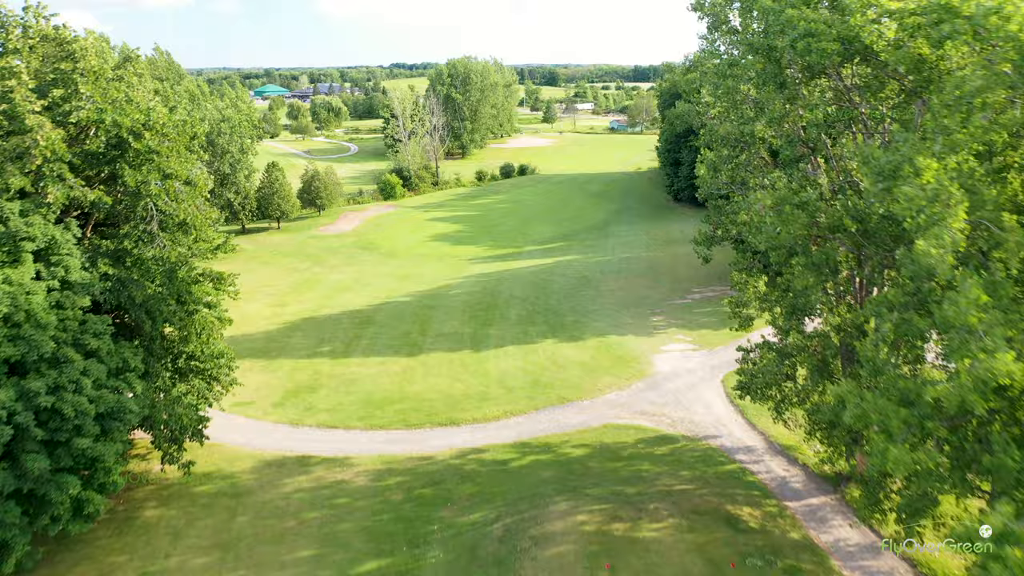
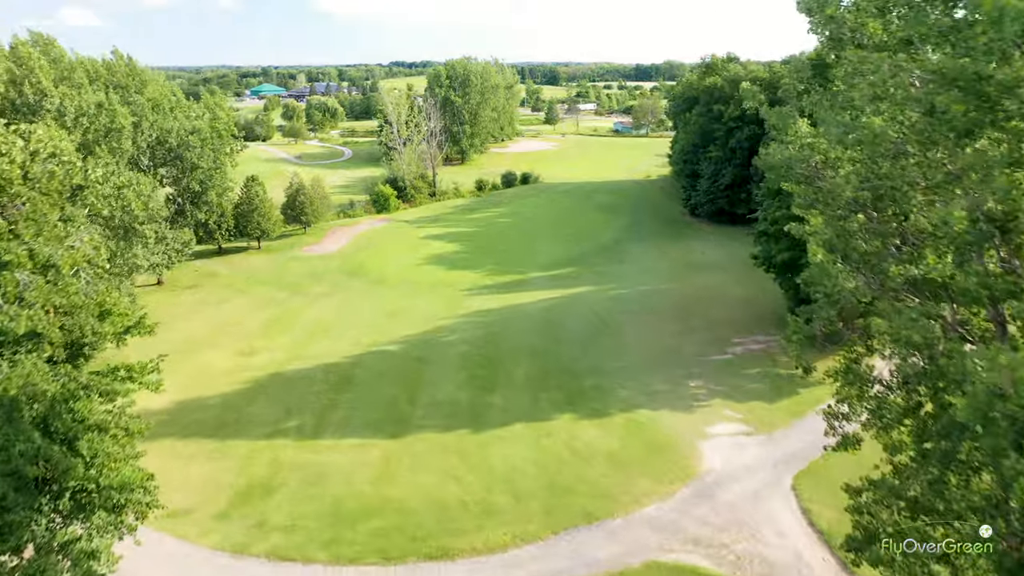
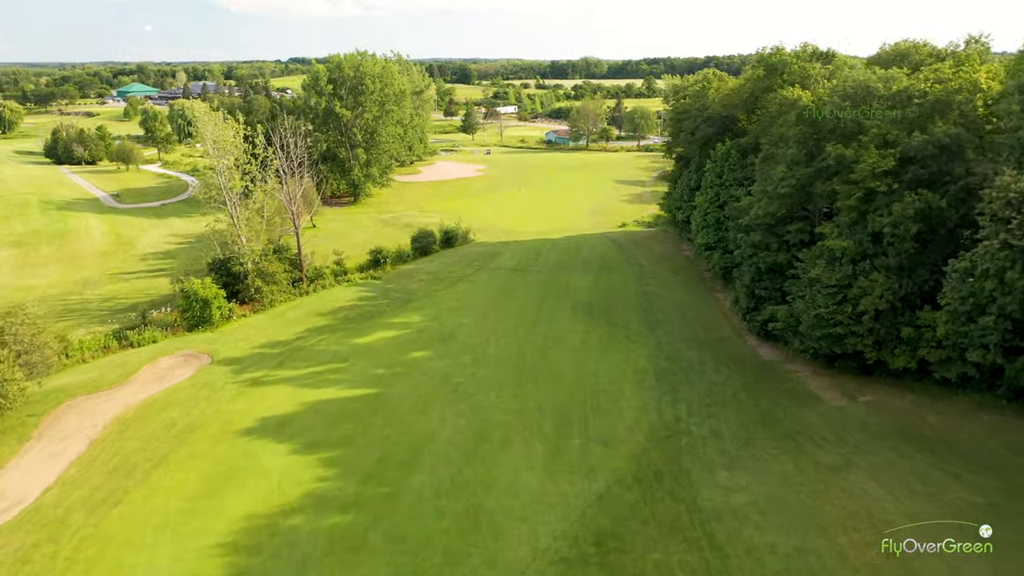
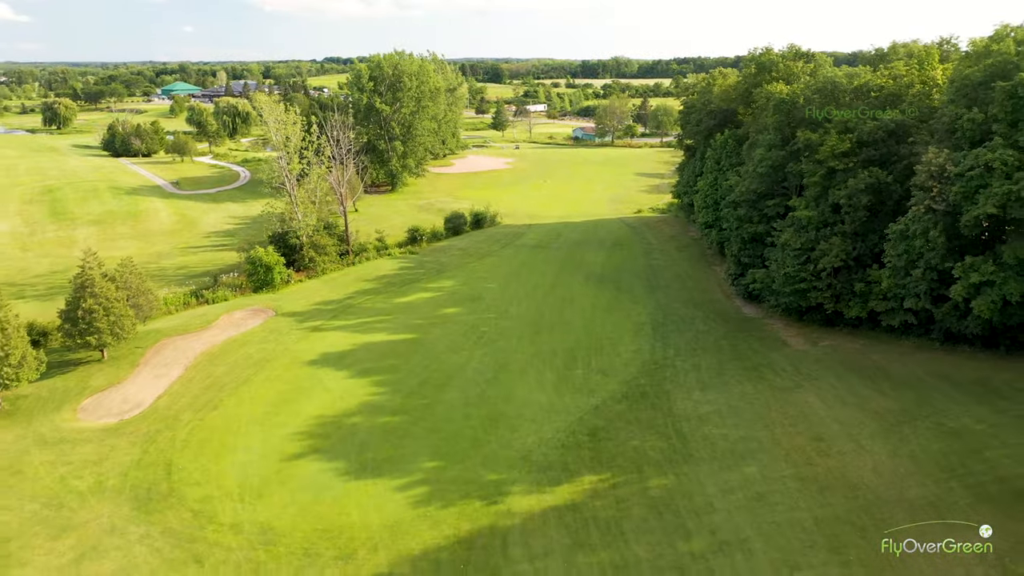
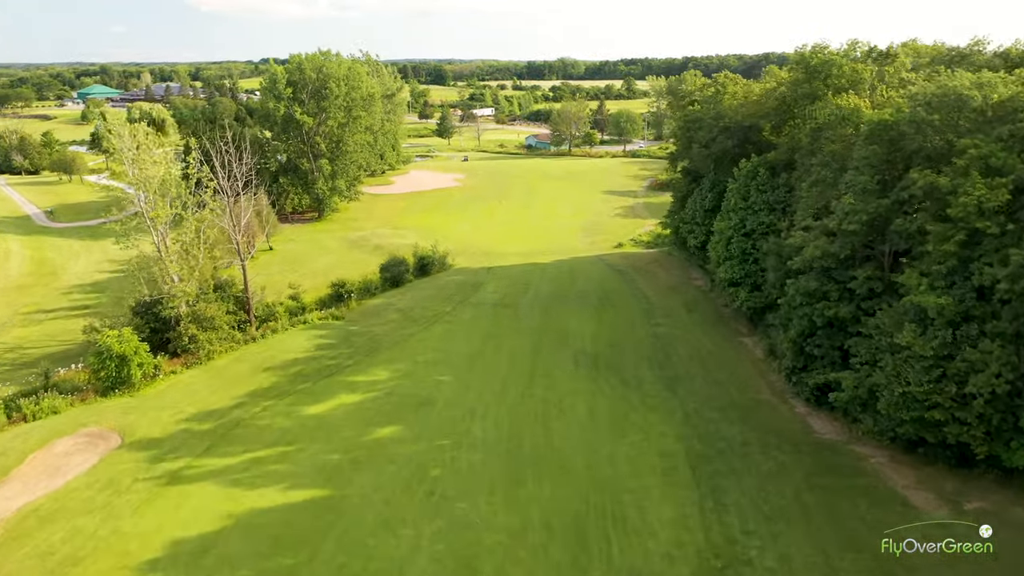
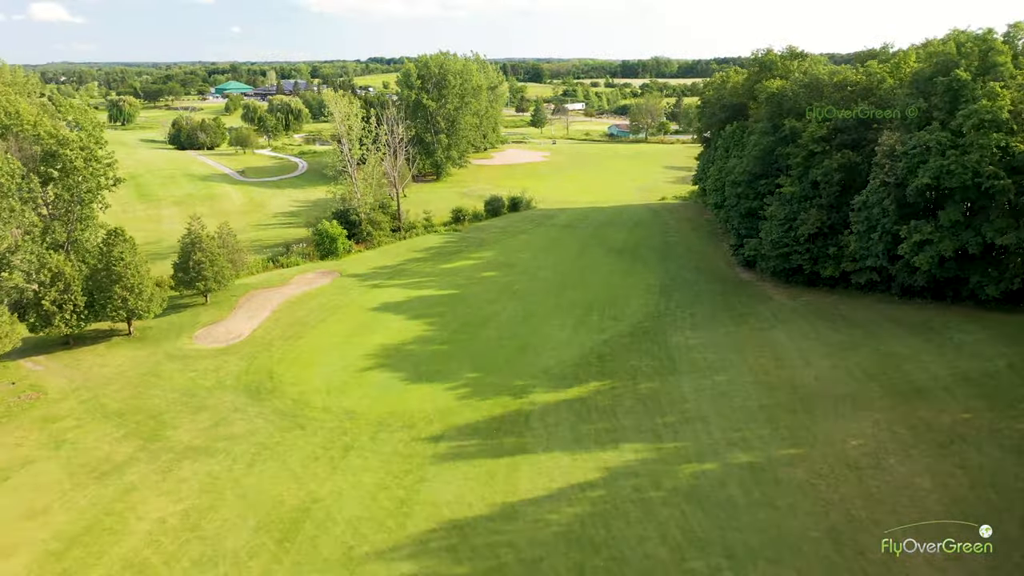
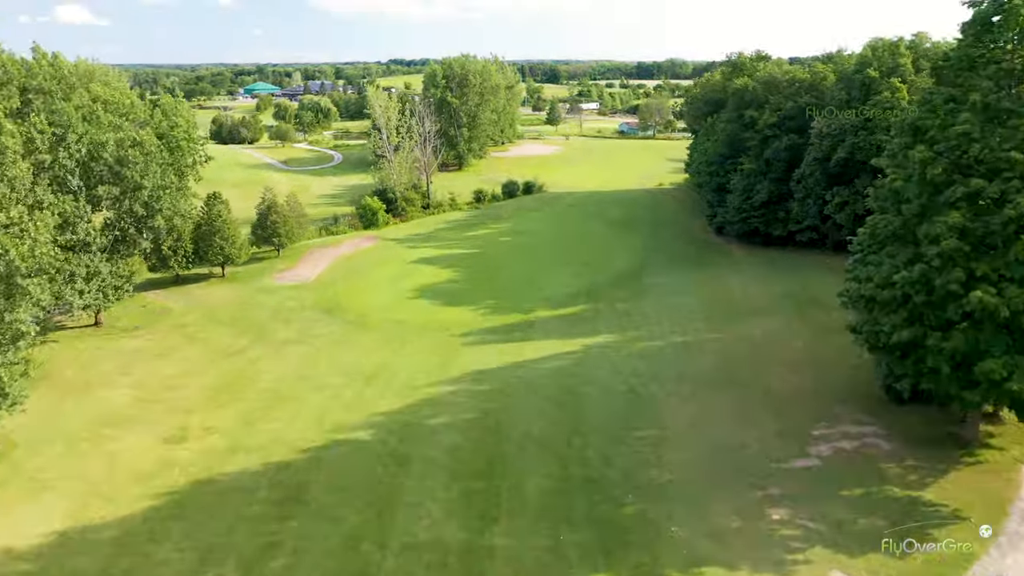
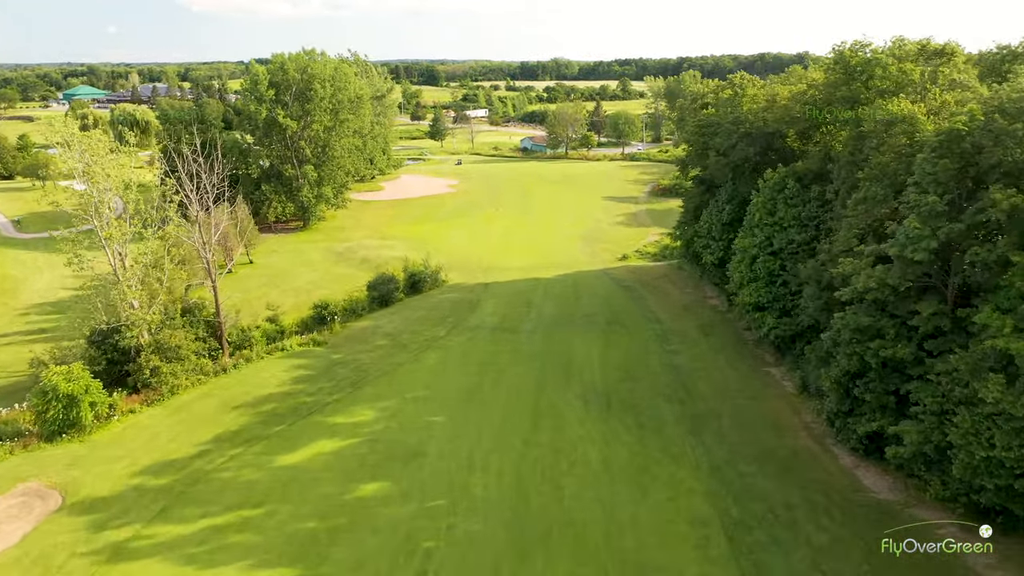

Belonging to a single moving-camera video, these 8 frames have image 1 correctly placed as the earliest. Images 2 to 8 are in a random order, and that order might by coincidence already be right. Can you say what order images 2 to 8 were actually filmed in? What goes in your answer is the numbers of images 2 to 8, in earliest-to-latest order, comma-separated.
2, 7, 6, 4, 3, 5, 8
